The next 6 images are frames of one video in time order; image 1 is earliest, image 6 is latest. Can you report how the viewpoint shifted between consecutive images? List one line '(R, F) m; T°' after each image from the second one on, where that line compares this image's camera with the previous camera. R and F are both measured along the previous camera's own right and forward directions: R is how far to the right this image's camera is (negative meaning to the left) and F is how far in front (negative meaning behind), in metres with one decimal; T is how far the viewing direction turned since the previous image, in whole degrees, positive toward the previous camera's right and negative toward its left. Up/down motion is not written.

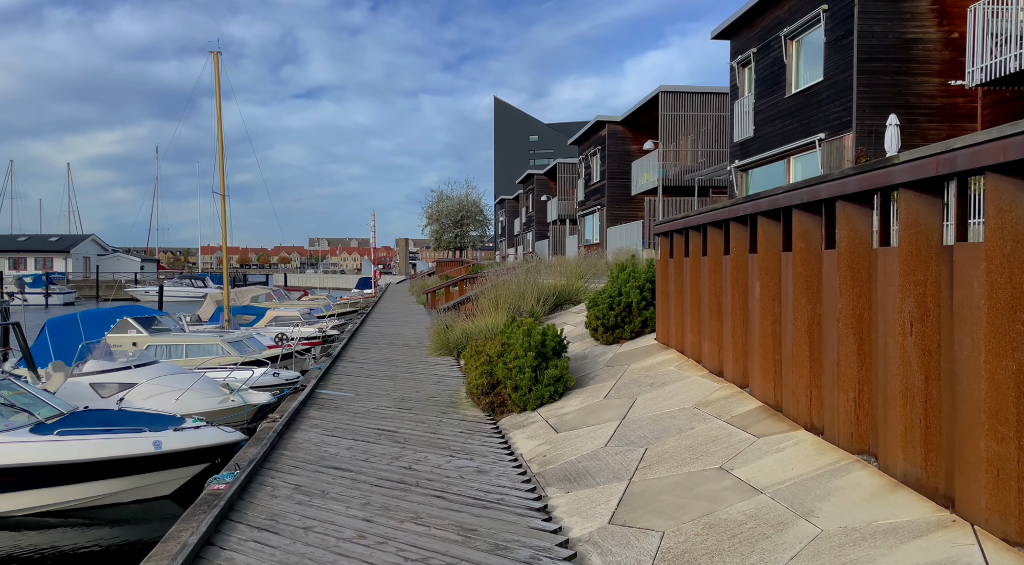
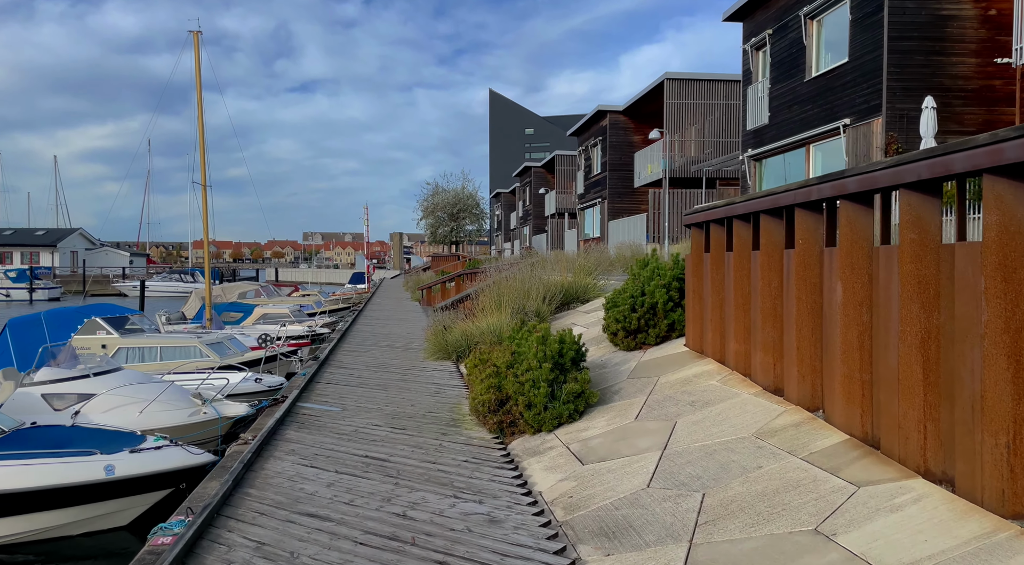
(-0.2, +1.1) m; 0°
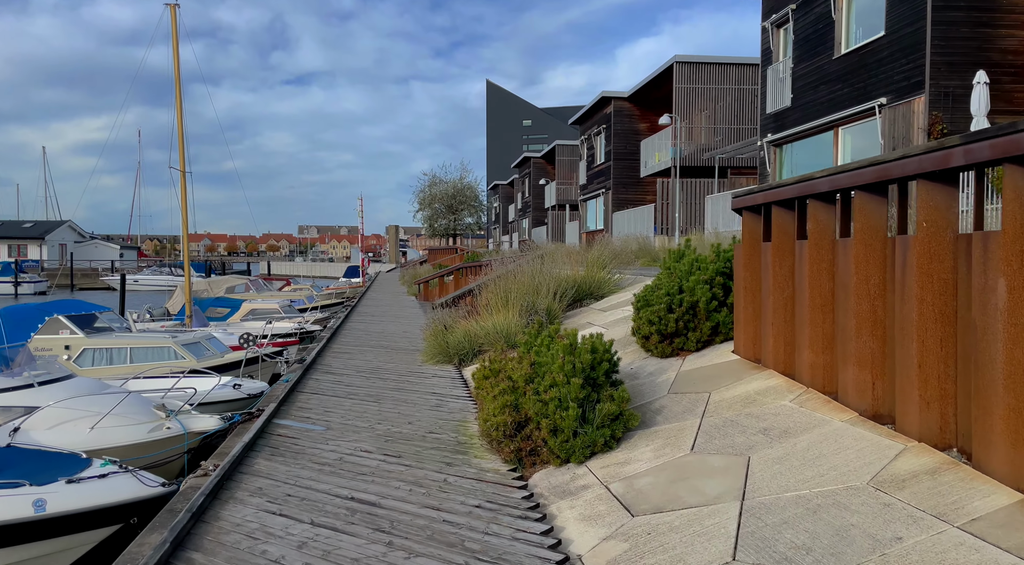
(-0.2, +1.2) m; 0°
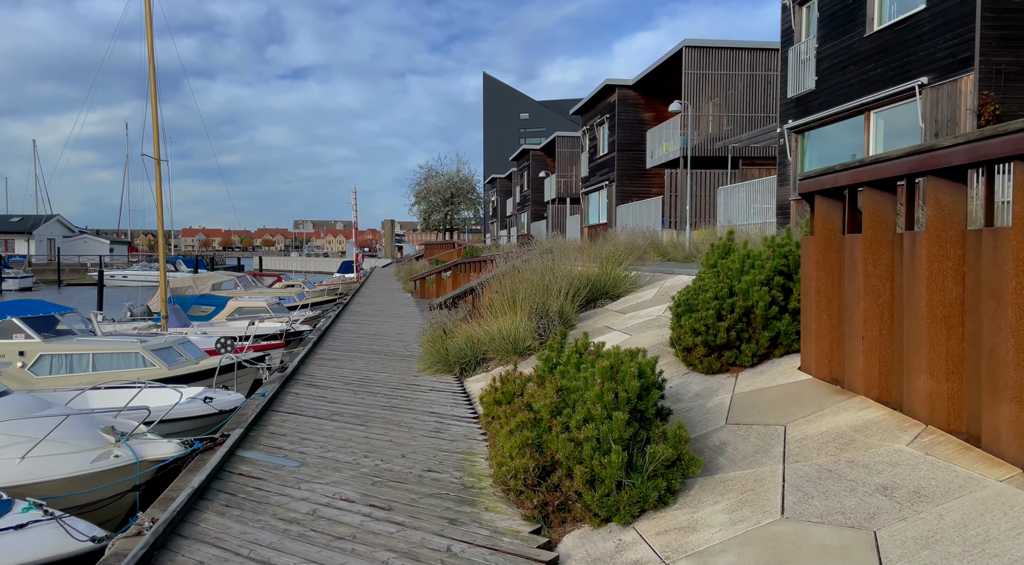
(-0.2, +1.2) m; 0°
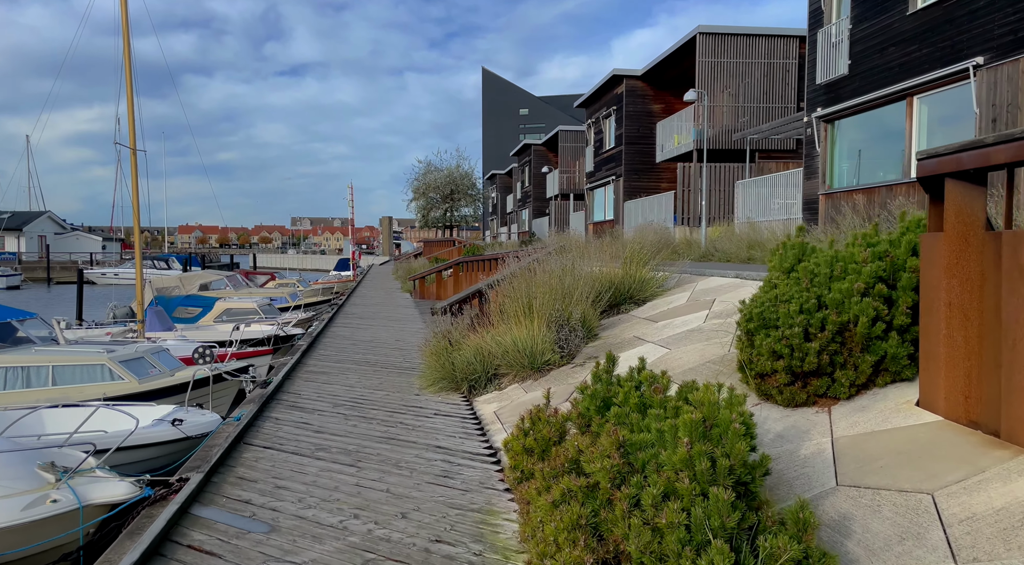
(-0.2, +1.2) m; 0°
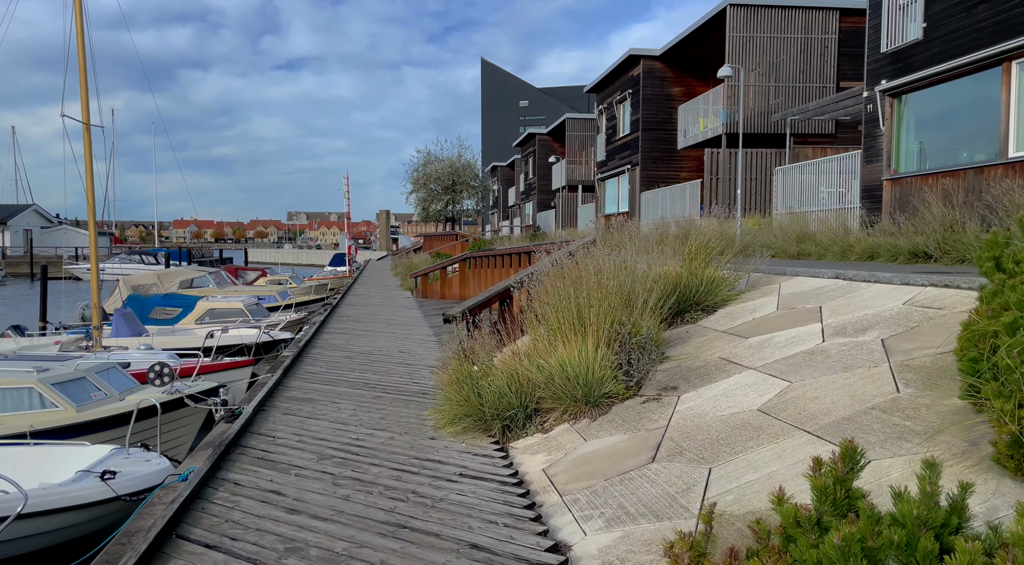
(-0.4, +2.0) m; 0°
